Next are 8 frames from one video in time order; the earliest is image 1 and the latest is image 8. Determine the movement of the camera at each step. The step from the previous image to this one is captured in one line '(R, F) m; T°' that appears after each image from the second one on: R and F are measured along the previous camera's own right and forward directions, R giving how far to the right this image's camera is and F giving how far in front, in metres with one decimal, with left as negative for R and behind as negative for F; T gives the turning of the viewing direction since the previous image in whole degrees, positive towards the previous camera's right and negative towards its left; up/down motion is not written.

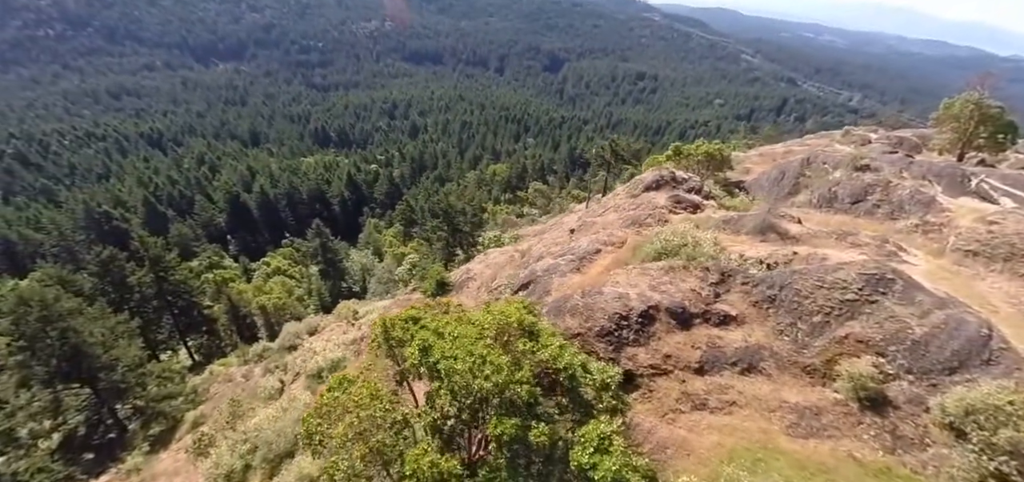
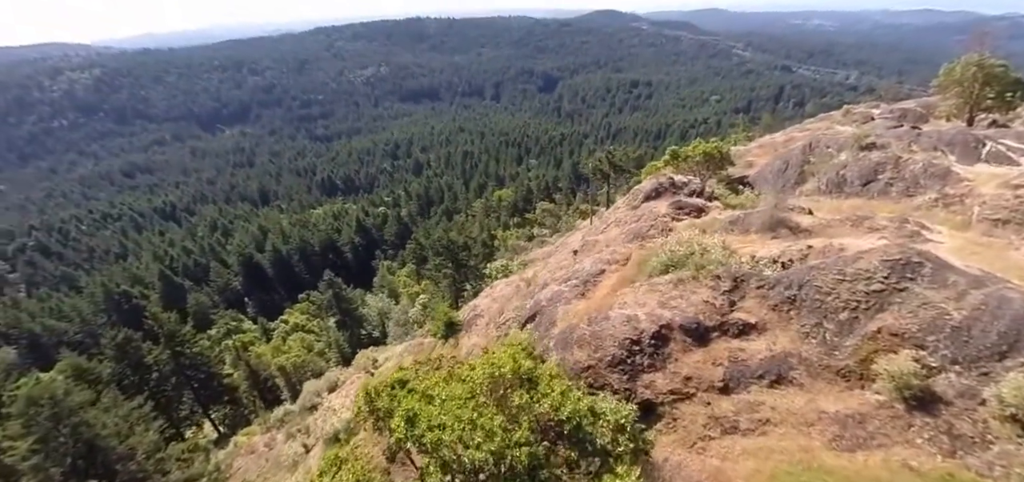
(+0.9, +1.0) m; -2°
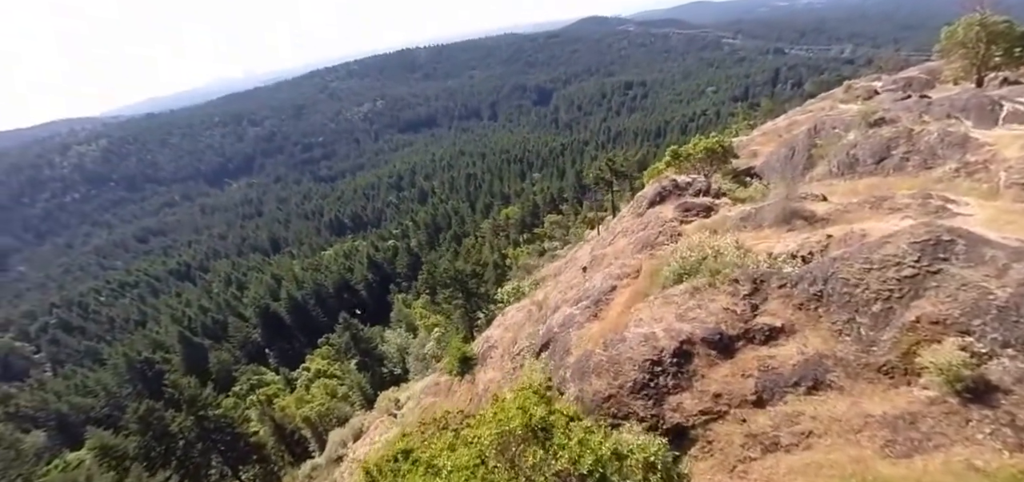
(+0.5, +0.9) m; -1°
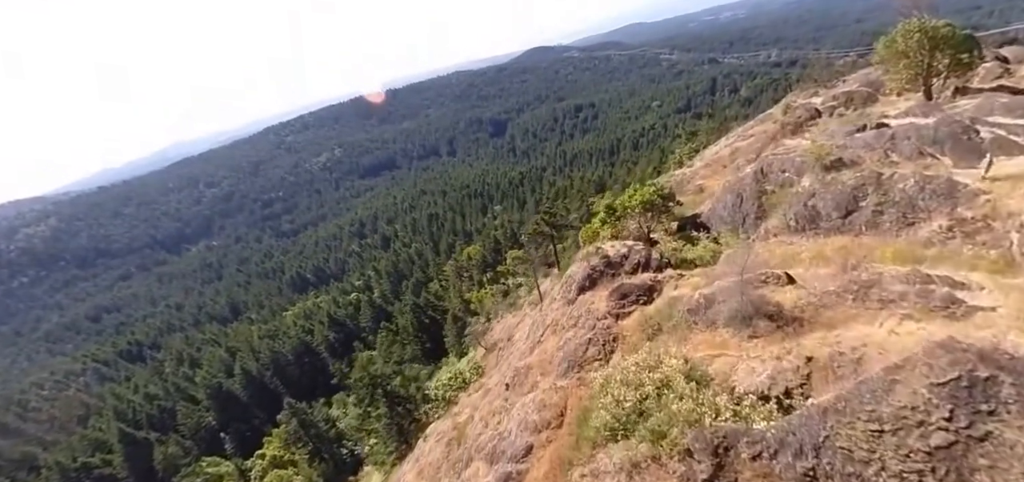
(+4.1, +6.6) m; +4°
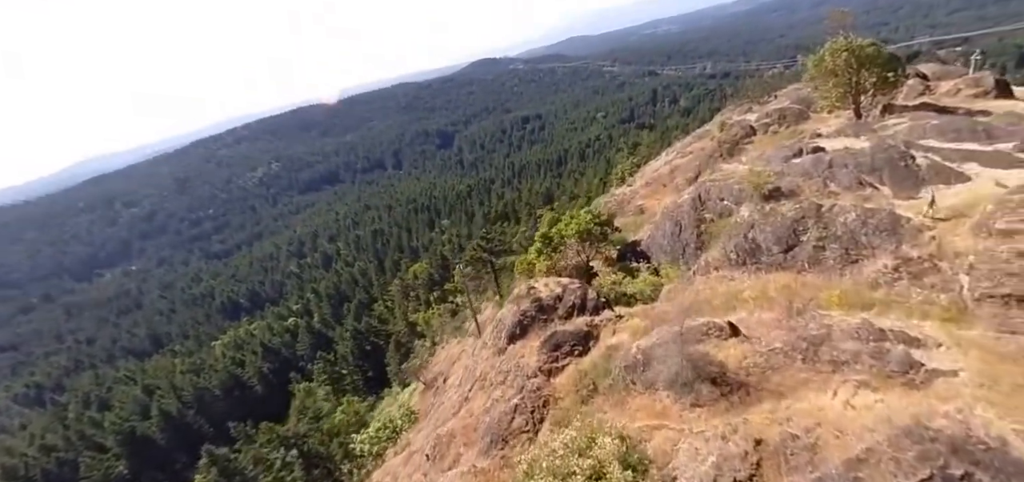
(+1.6, +2.8) m; +5°
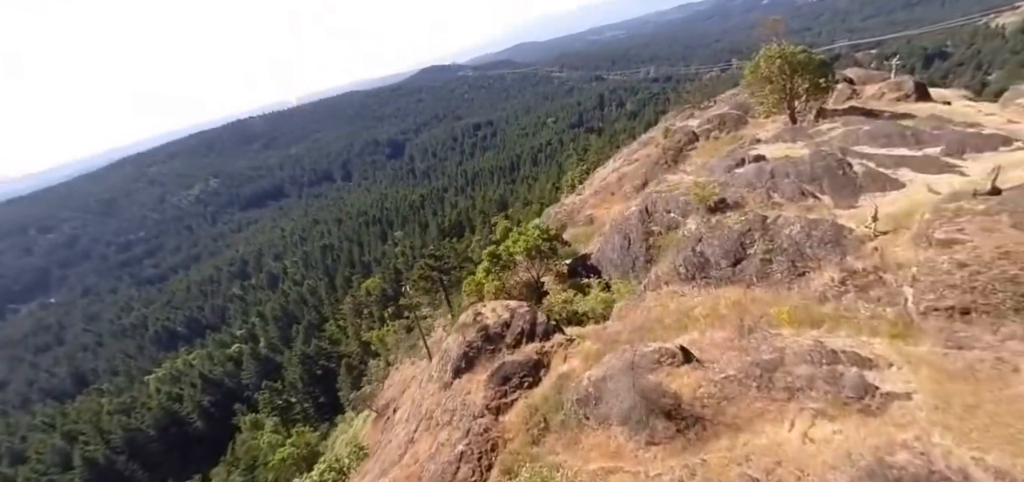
(+0.7, +1.3) m; +5°
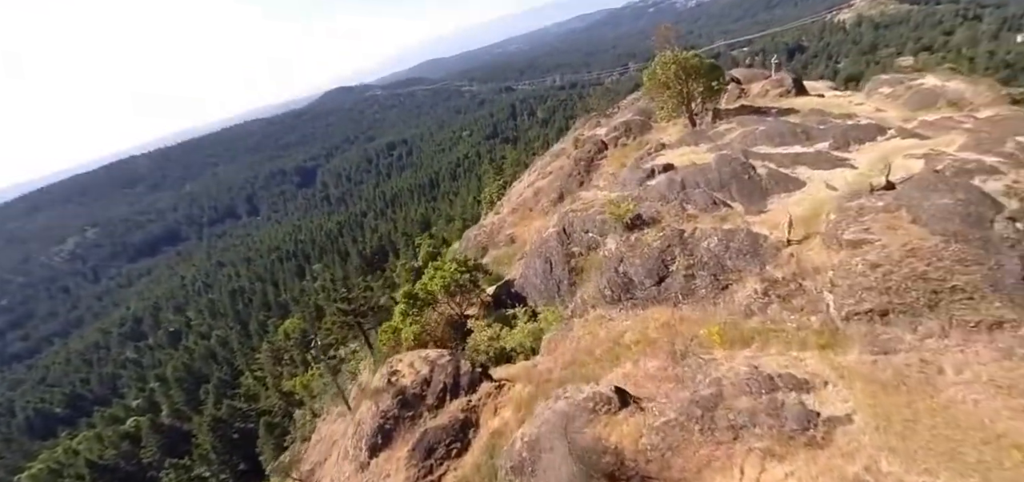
(+0.8, +1.9) m; +8°
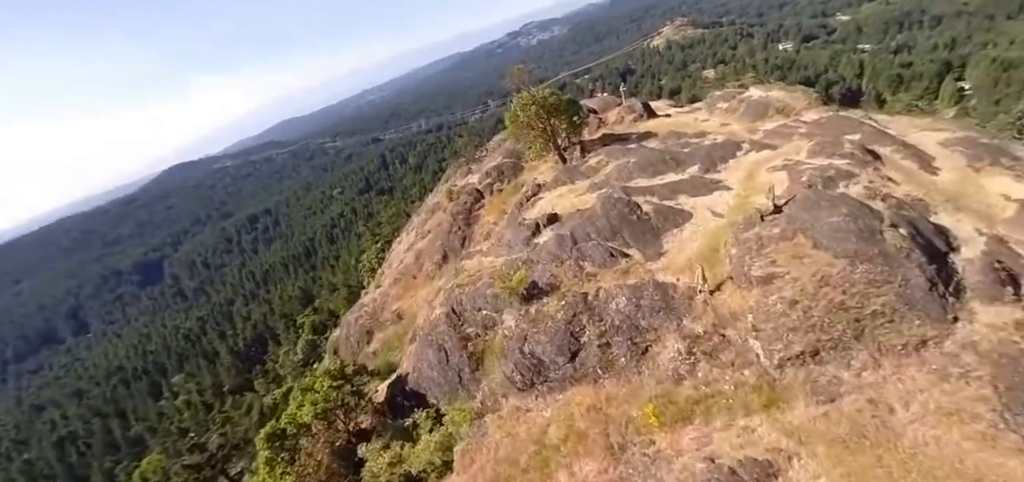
(+0.7, +3.2) m; +13°
